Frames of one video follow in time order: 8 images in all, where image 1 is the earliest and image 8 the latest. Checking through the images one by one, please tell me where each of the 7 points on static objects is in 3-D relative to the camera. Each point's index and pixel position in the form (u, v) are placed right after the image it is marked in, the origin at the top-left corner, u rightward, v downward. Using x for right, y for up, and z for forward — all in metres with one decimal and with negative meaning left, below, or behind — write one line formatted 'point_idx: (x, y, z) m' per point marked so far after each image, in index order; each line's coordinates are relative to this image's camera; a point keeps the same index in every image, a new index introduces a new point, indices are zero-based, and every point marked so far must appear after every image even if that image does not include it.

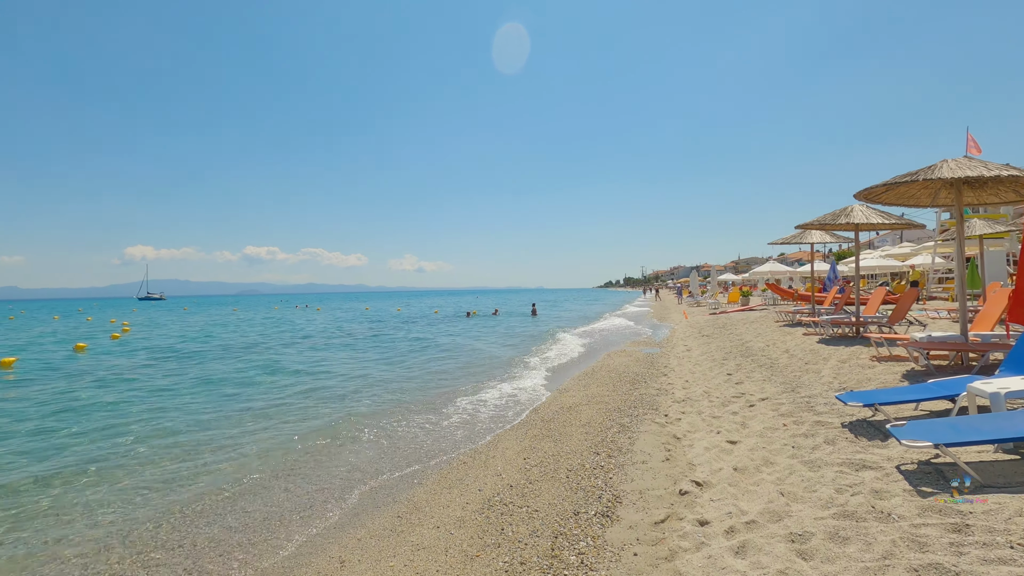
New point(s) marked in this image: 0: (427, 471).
0: (-0.8, -1.8, +5.2) m
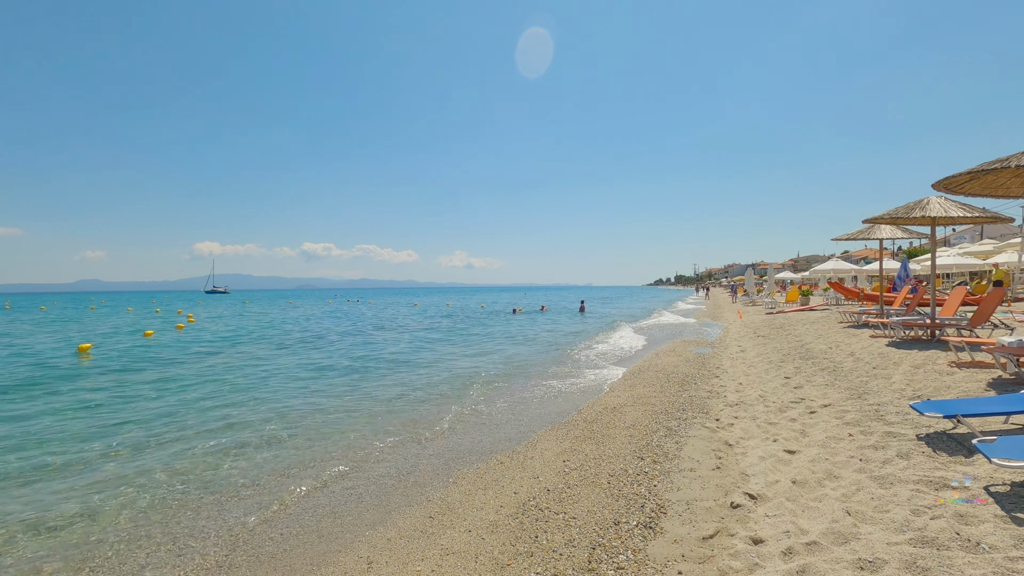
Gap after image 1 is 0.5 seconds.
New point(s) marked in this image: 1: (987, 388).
0: (-0.5, -1.7, +5.0) m
1: (+5.4, -1.1, +6.0) m
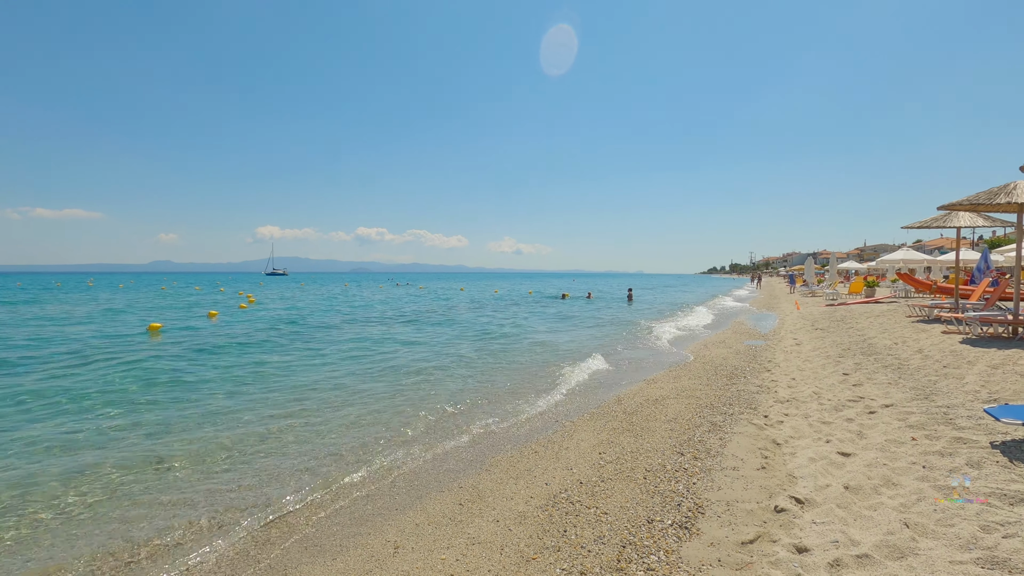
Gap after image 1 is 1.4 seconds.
0: (-0.1, -1.6, +5.0) m
1: (+5.8, -1.1, +5.5) m
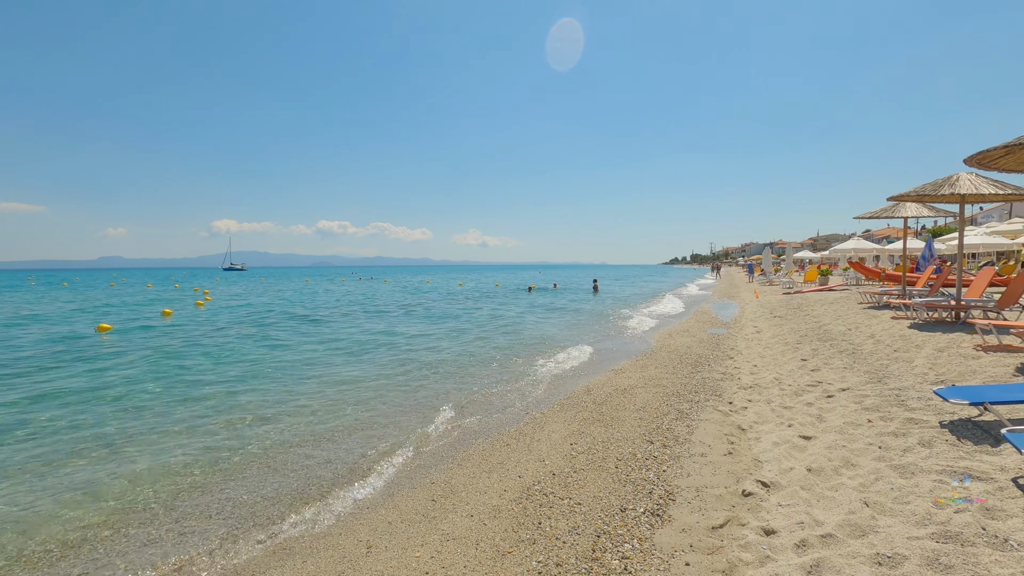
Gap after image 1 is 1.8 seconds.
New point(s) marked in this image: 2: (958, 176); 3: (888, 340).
0: (-0.4, -1.5, +5.0) m
1: (+5.5, -0.9, +5.8) m
2: (+8.5, +2.1, +10.2) m
3: (+6.1, -0.8, +8.6) m
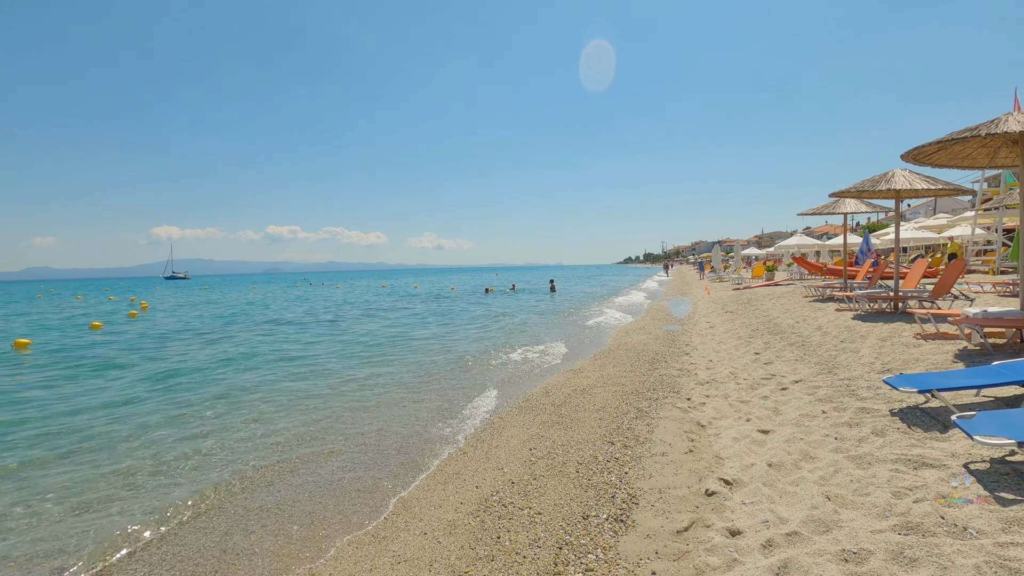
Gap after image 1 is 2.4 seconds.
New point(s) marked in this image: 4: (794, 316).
0: (-0.8, -1.5, +4.7) m
1: (+5.0, -0.8, +6.0) m
2: (+7.6, +2.3, +10.6) m
3: (+5.4, -0.7, +8.9) m
4: (+6.1, -0.6, +11.5) m
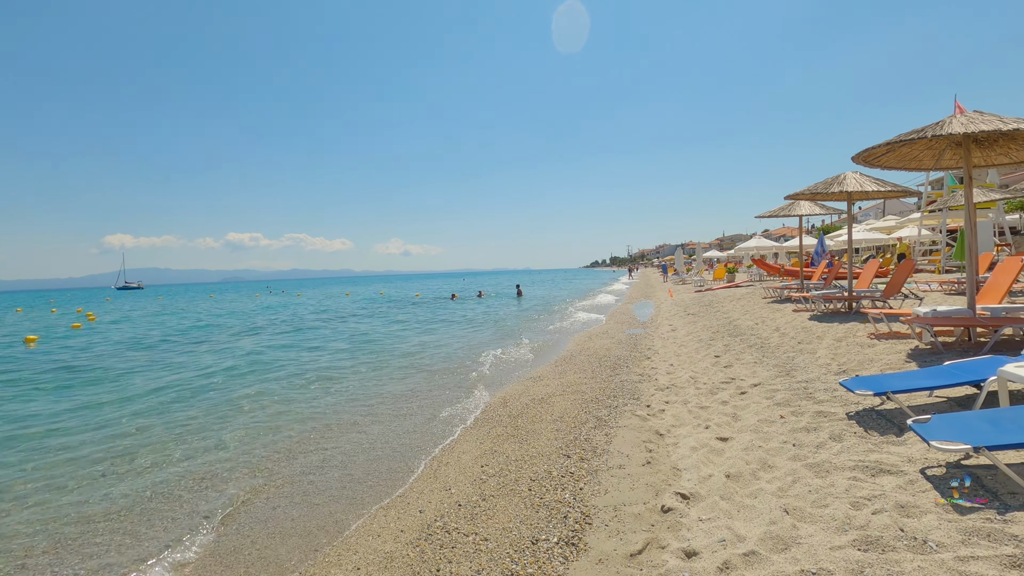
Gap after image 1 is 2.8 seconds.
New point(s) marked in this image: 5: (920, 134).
0: (-1.2, -1.6, +4.4) m
1: (+4.5, -0.8, +6.0) m
2: (+6.8, +2.3, +10.9) m
3: (+4.7, -0.7, +9.0) m
4: (+5.3, -0.6, +11.6) m
5: (+5.0, +1.9, +6.5) m
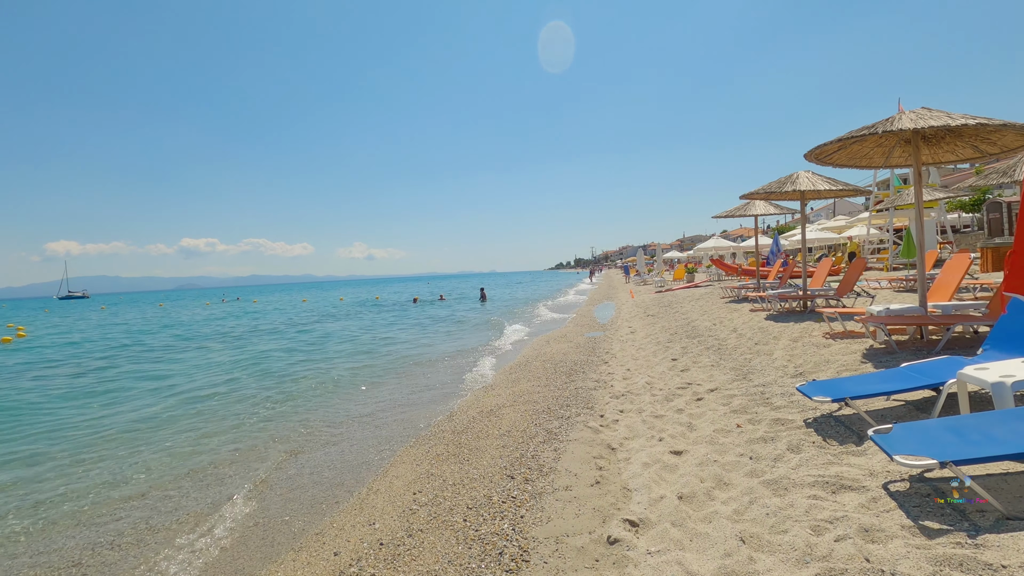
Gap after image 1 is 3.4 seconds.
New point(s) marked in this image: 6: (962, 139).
0: (-1.6, -1.7, +3.9) m
1: (+3.9, -0.8, +5.9) m
2: (+5.8, +2.3, +10.9) m
3: (+3.9, -0.7, +8.8) m
4: (+4.3, -0.7, +11.5) m
5: (+4.3, +1.9, +6.4) m
6: (+5.7, +1.9, +6.7) m
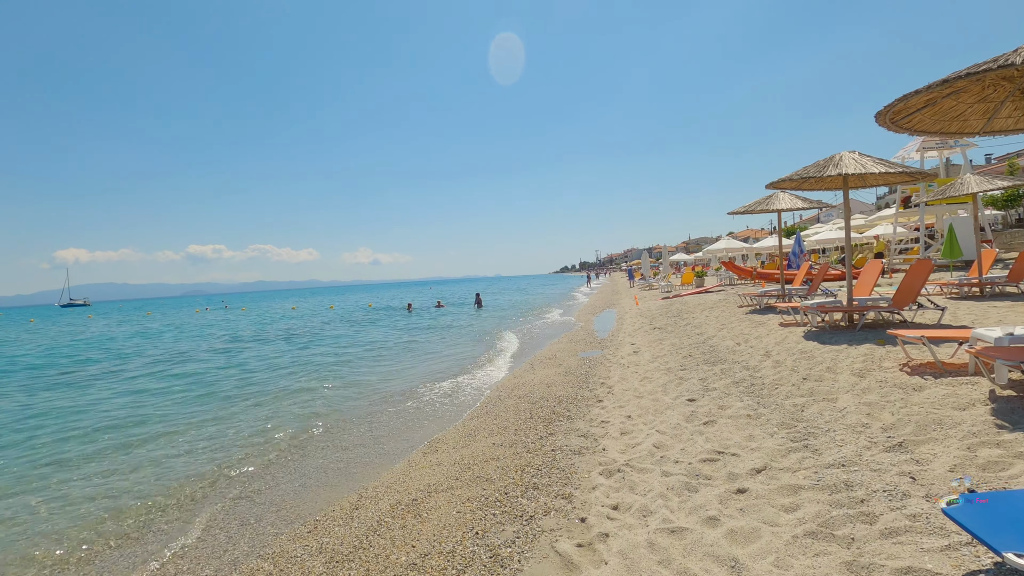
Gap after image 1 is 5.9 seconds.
0: (-2.1, -1.8, +1.8) m
1: (+3.4, -0.9, +3.7) m
2: (+5.4, +2.2, +8.7) m
3: (+3.5, -0.9, +6.7) m
4: (+3.9, -0.8, +9.3) m
5: (+3.8, +1.8, +4.3) m
6: (+5.2, +1.7, +4.5) m
